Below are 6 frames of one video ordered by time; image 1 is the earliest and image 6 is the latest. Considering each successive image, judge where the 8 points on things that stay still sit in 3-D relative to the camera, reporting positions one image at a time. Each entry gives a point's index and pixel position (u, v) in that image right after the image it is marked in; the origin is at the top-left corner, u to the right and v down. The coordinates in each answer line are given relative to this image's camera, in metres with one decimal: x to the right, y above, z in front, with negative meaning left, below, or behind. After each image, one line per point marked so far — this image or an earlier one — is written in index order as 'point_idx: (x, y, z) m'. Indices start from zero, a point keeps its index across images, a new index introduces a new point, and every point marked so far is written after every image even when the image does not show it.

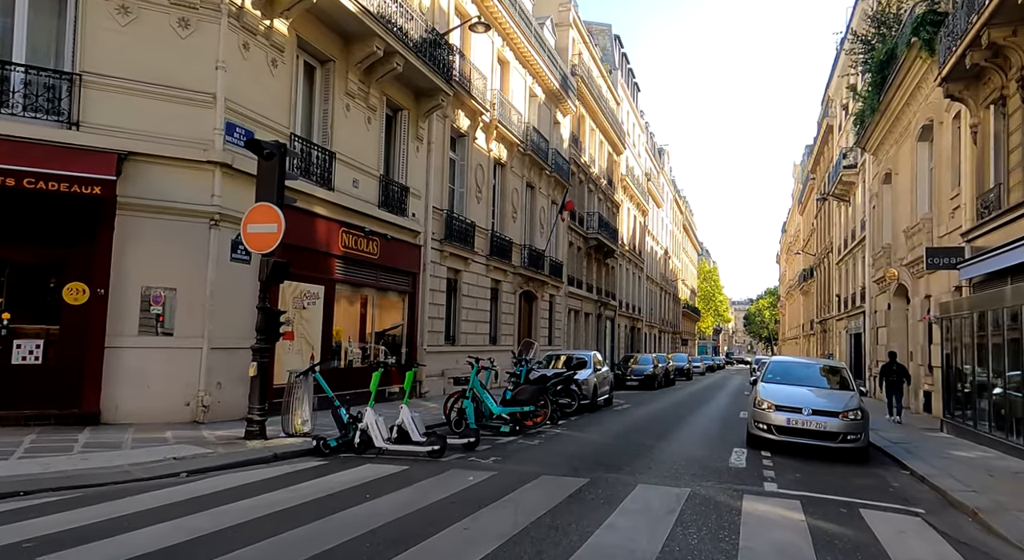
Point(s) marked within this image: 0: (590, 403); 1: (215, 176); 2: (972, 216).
0: (+1.9, -3.0, +16.4) m
1: (-4.5, +1.6, +10.2) m
2: (+10.3, +1.4, +15.0) m
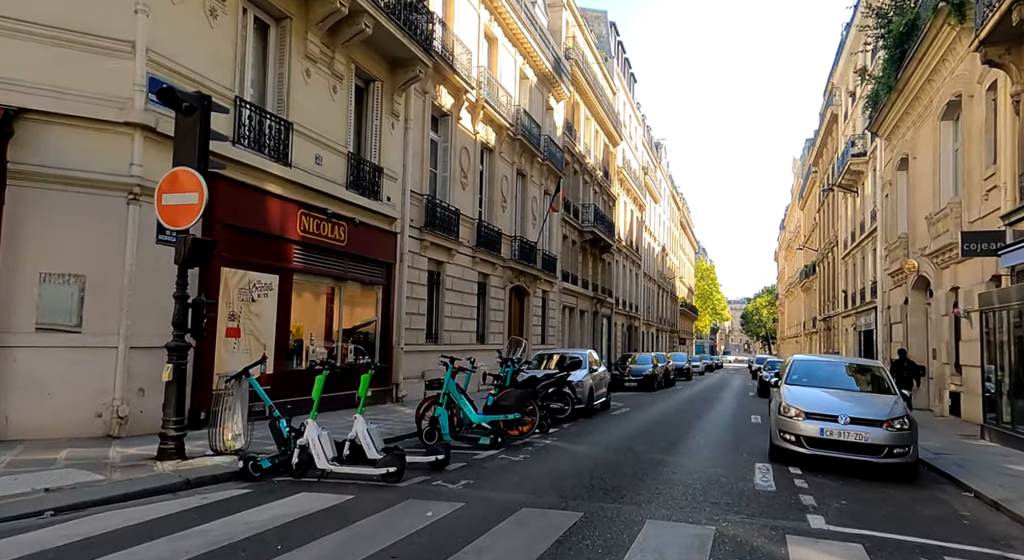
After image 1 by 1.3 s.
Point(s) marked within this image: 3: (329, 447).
0: (+1.6, -2.8, +14.7) m
1: (-4.8, +1.8, +8.5) m
2: (+10.0, +1.7, +13.4) m
3: (-1.9, -1.7, +6.9) m
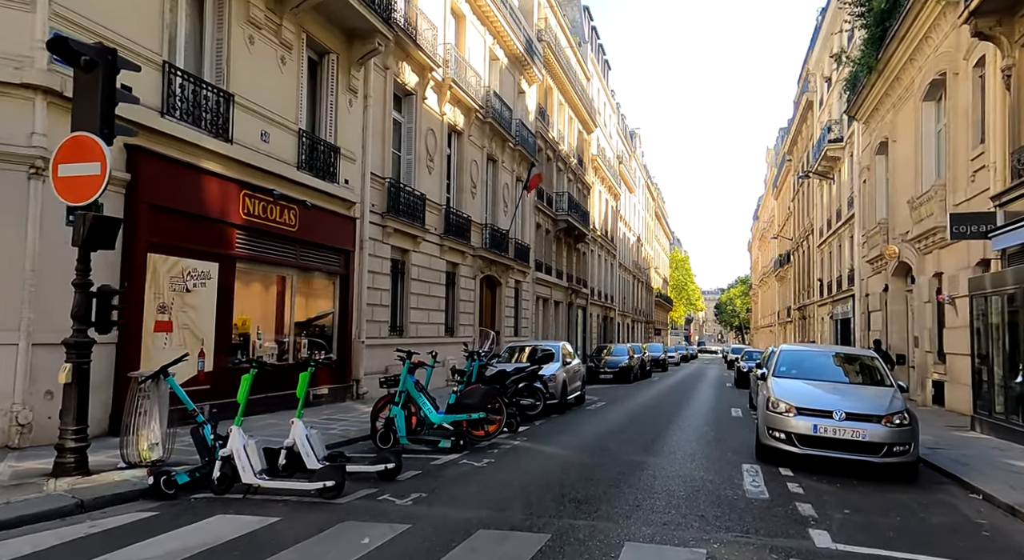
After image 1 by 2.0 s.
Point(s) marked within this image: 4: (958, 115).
0: (+0.9, -2.5, +13.9) m
1: (-5.2, +1.9, +7.4) m
2: (+9.3, +2.0, +12.8) m
3: (-2.3, -1.6, +6.0) m
4: (+10.1, +3.8, +15.3) m
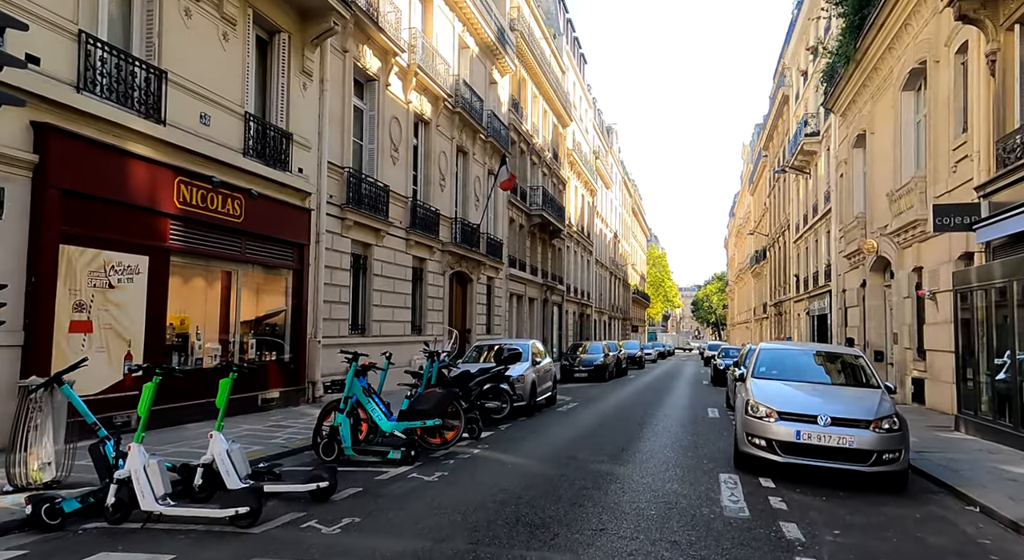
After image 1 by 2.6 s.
0: (+0.3, -2.5, +13.2) m
1: (-5.7, +2.0, +6.5) m
2: (+8.7, +2.1, +12.3) m
3: (-2.7, -1.5, +5.1) m
4: (+9.4, +3.9, +14.8) m
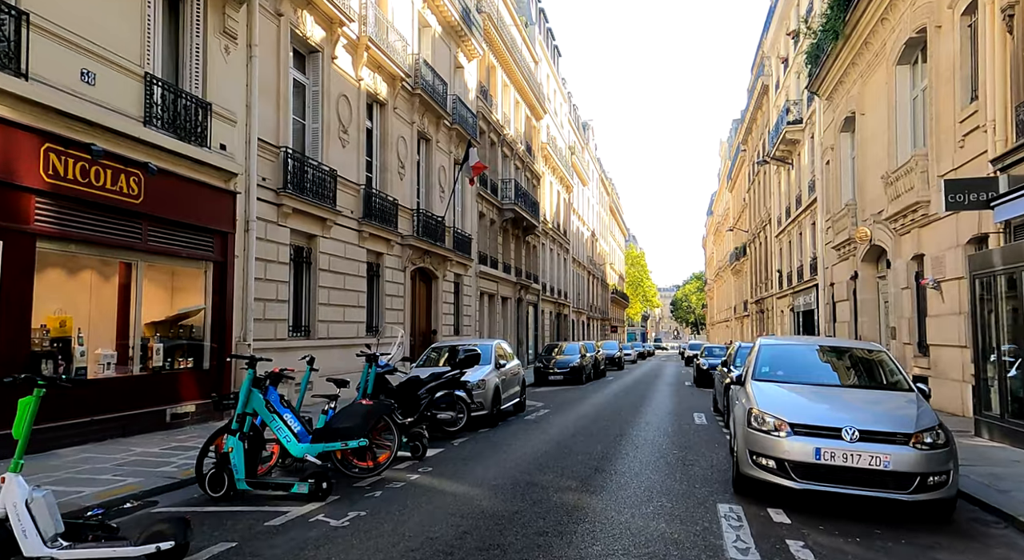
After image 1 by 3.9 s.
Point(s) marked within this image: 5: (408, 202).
0: (-0.4, -2.3, +11.5) m
1: (-6.2, +2.1, +4.6) m
2: (+8.0, +2.3, +10.9) m
3: (-3.1, -1.4, +3.4) m
4: (+8.6, +4.1, +13.5) m
5: (-3.0, +2.3, +19.5) m
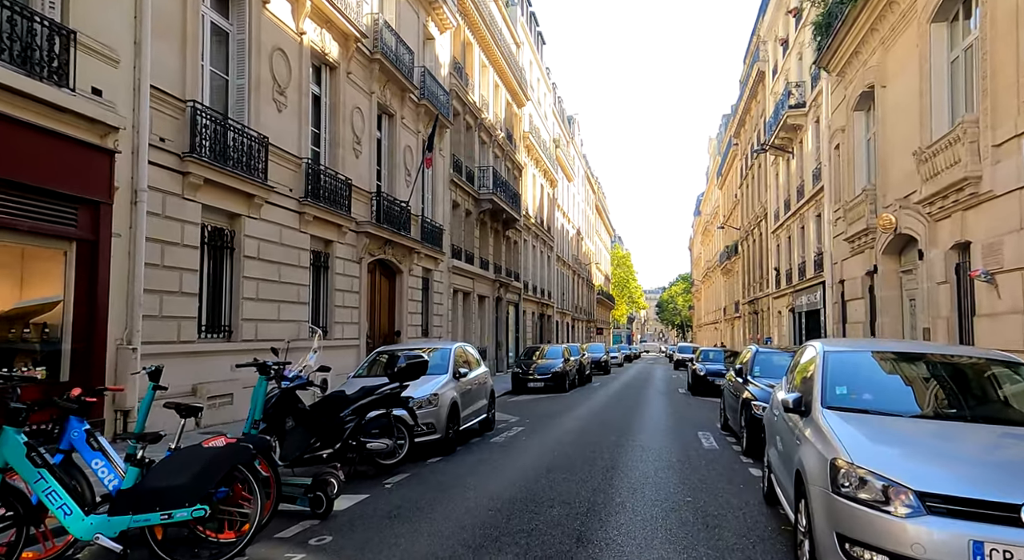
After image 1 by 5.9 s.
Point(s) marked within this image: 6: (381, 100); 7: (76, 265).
0: (-0.9, -2.1, +9.0) m
1: (-6.6, +2.3, +2.0) m
2: (+7.5, +2.5, +8.5) m
3: (-3.5, -1.2, +0.8) m
4: (+8.0, +4.3, +11.1) m
5: (-3.7, +2.4, +16.9) m
6: (-3.5, +4.8, +18.0) m
7: (-5.4, +0.2, +8.4) m
